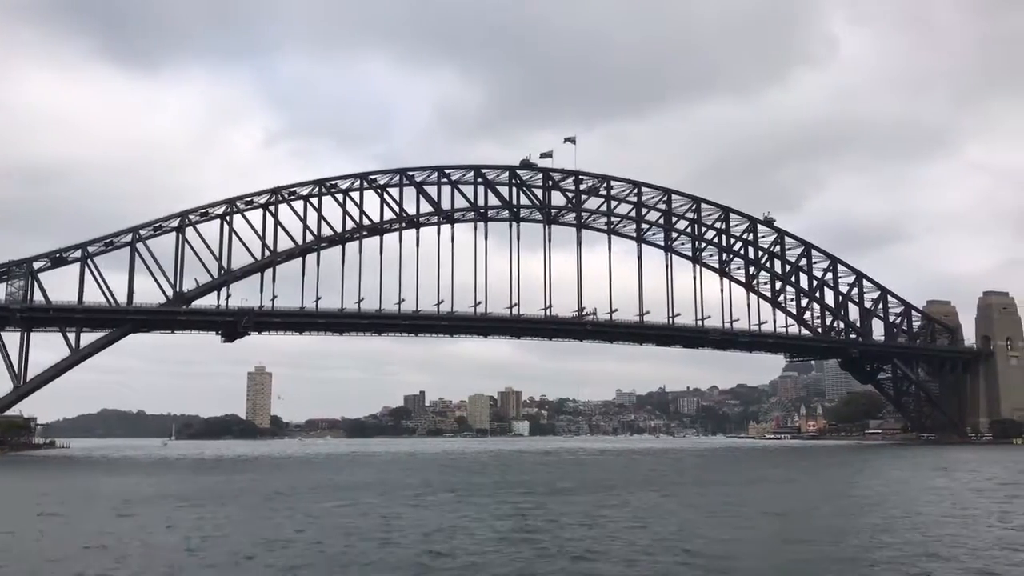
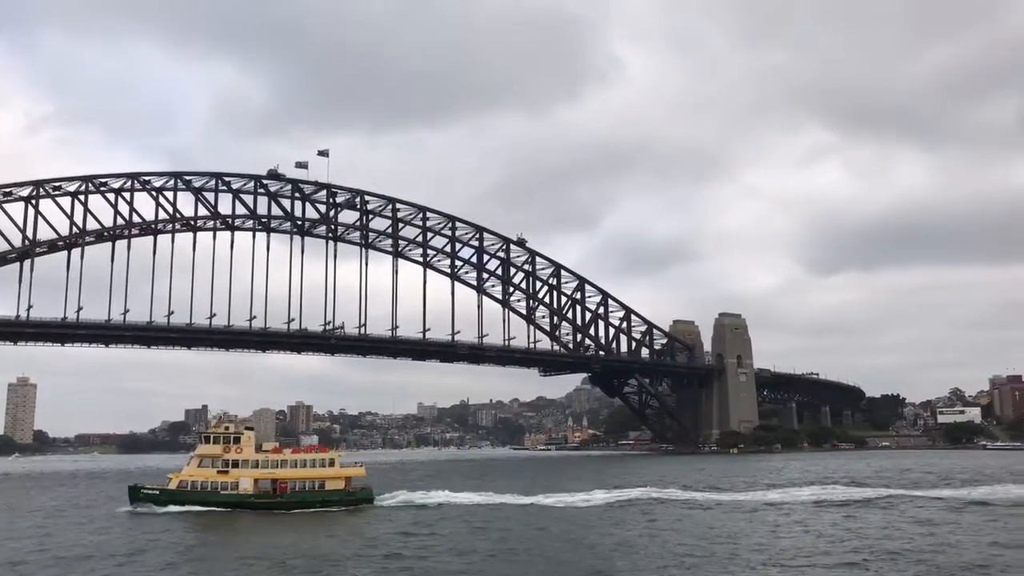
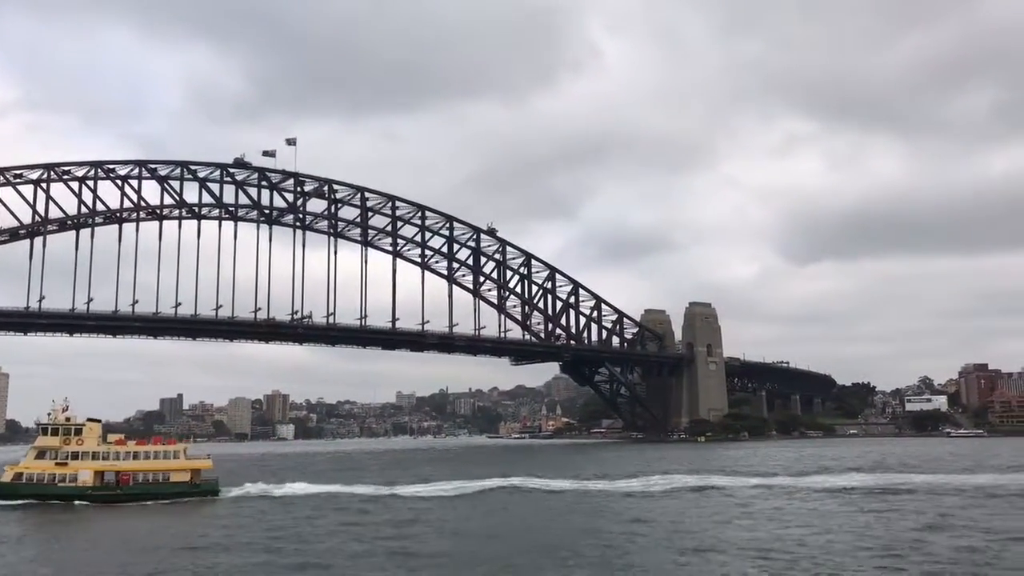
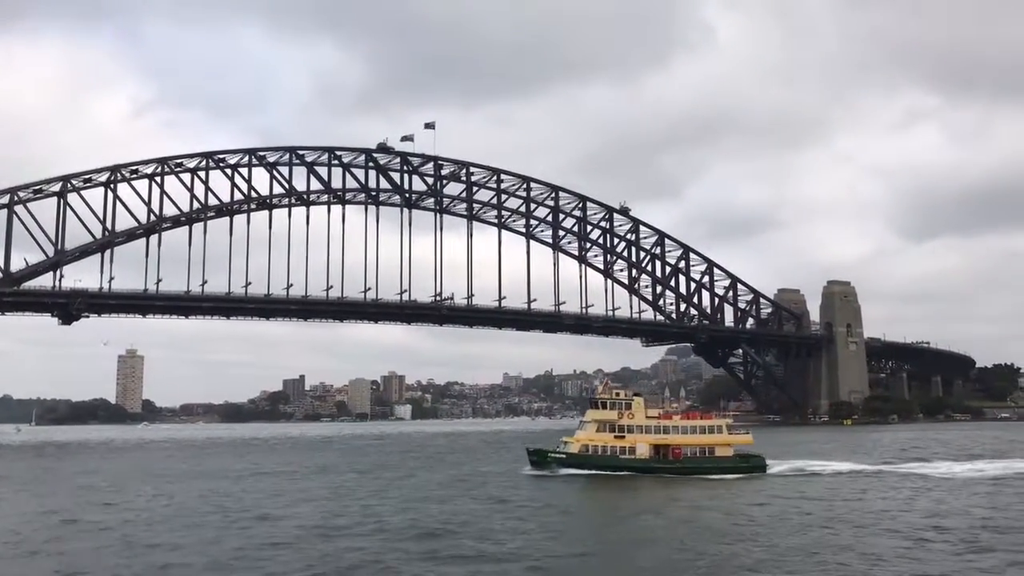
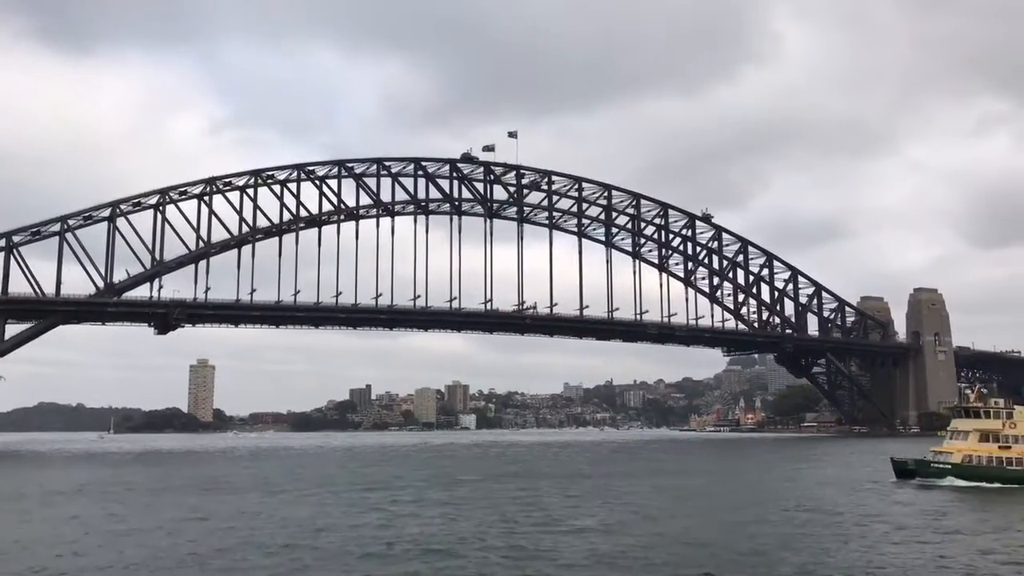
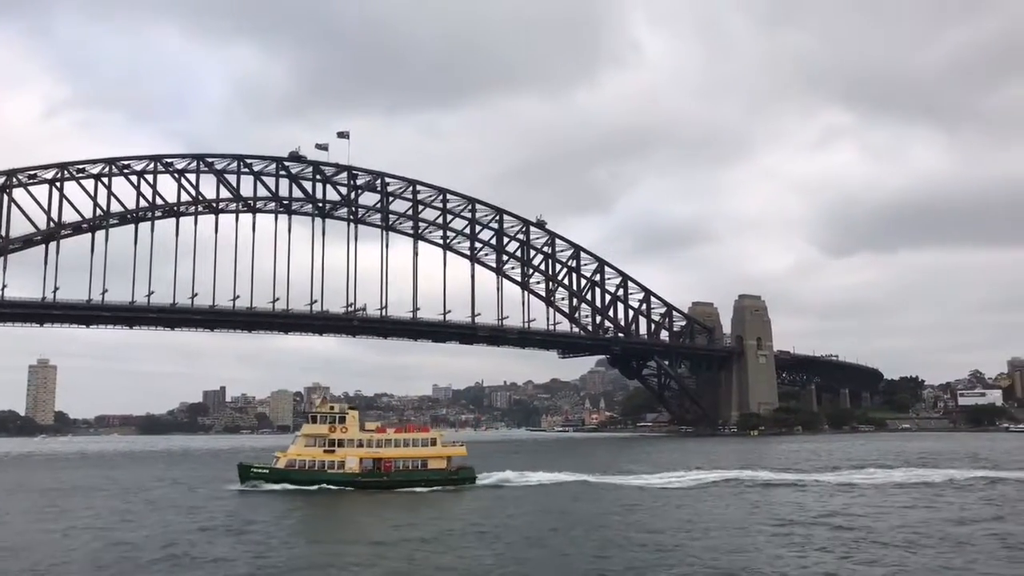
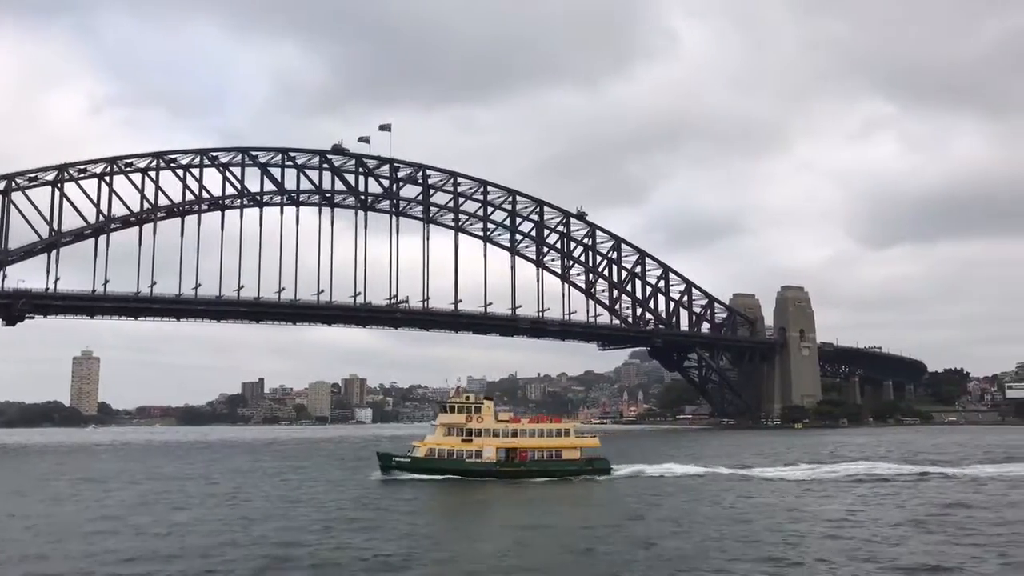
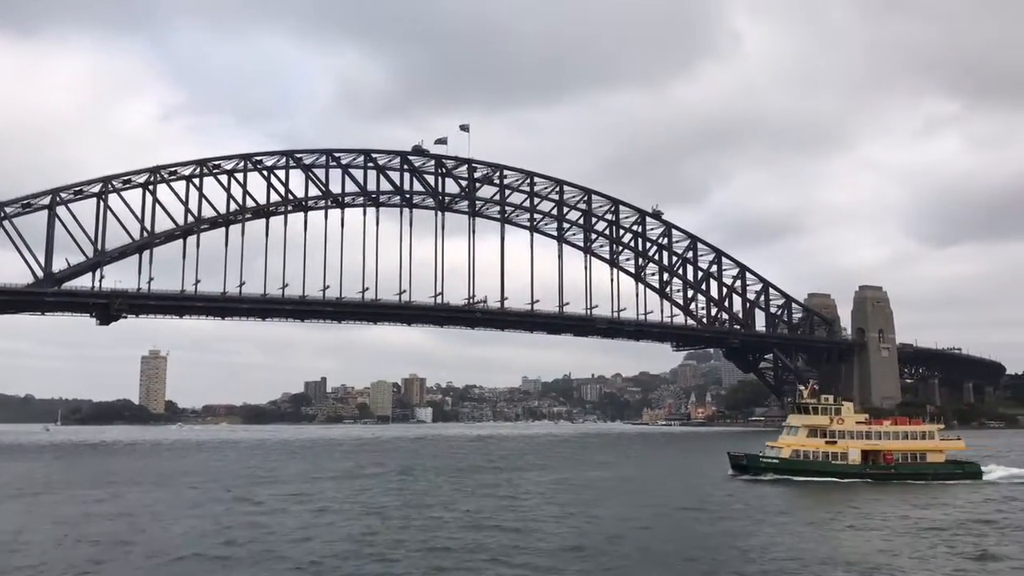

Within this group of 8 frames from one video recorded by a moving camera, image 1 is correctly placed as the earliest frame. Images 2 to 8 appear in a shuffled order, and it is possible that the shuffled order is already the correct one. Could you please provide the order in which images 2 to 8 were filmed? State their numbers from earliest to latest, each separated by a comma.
5, 8, 4, 7, 6, 2, 3
